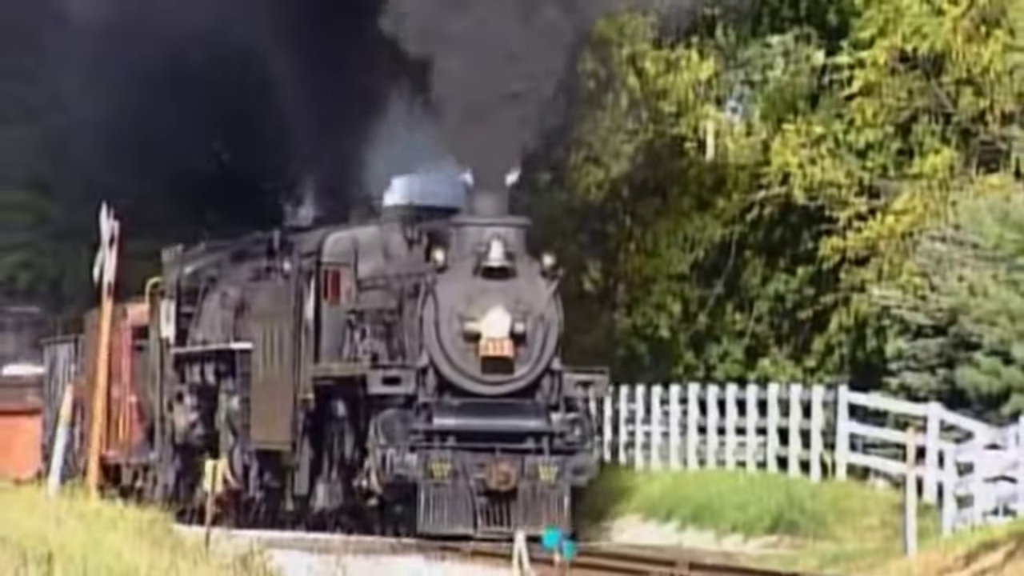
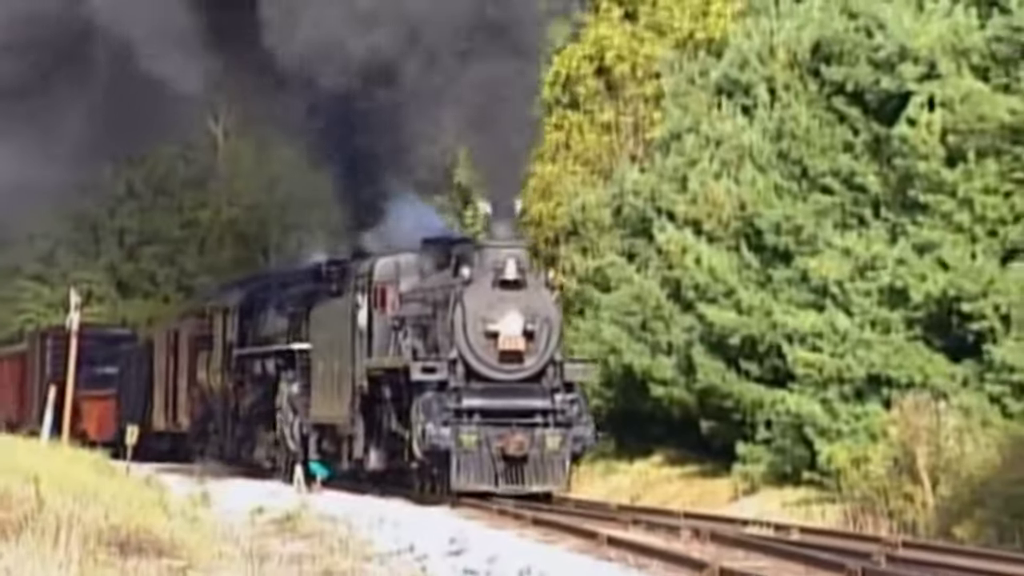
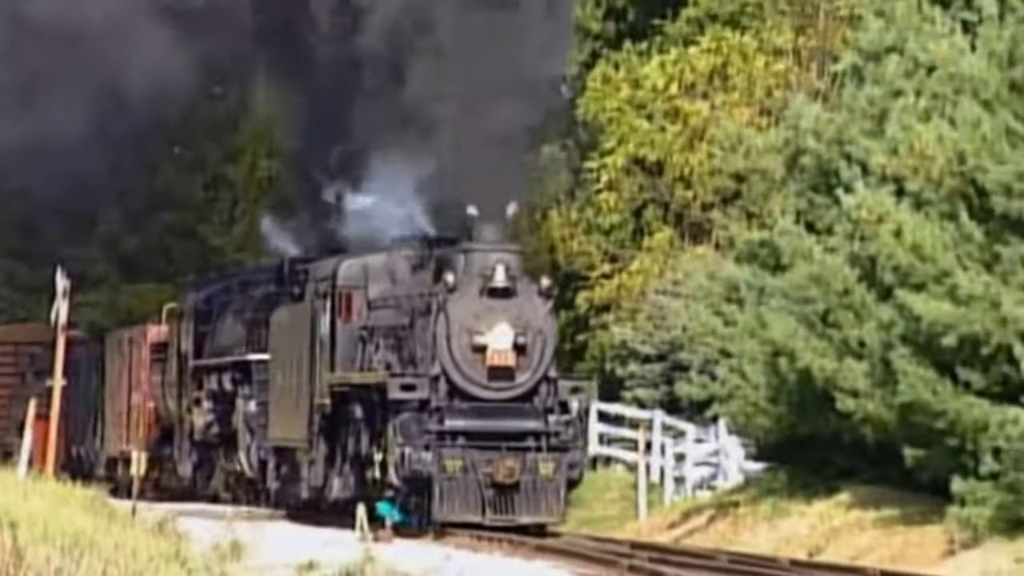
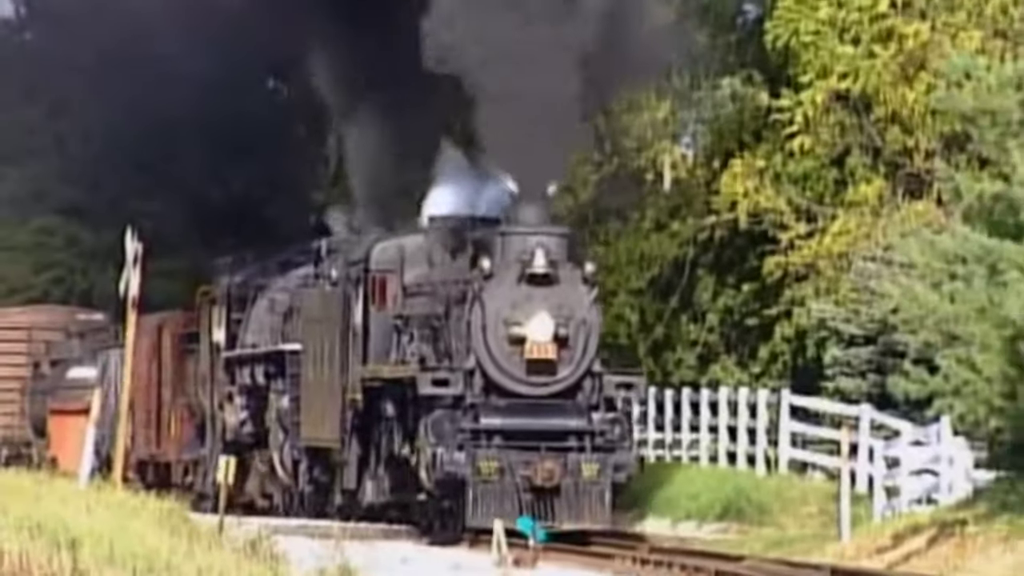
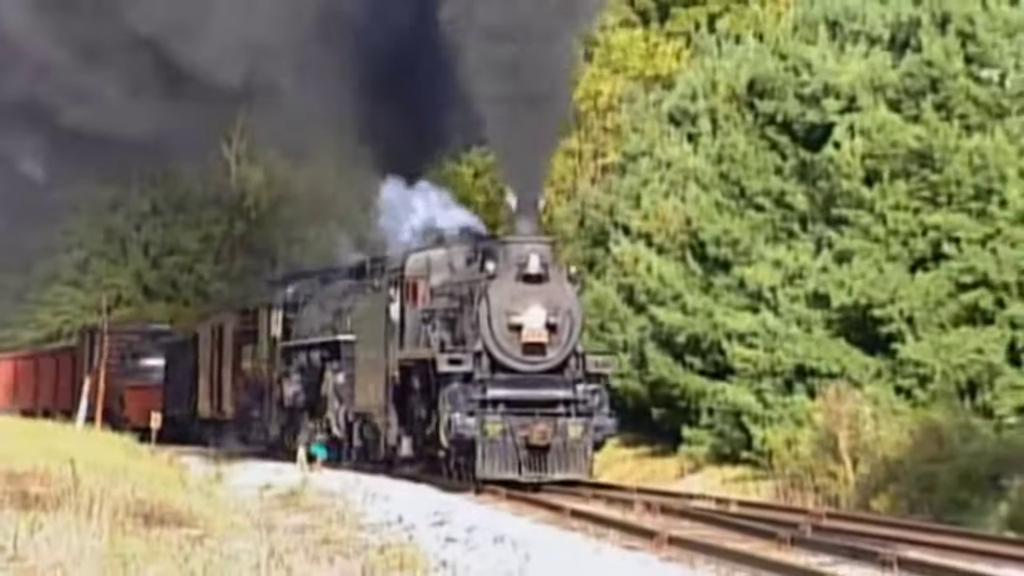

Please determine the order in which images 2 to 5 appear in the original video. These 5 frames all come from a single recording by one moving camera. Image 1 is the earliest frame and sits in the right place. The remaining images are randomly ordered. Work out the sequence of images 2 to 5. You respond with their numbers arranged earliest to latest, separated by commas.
4, 3, 2, 5
